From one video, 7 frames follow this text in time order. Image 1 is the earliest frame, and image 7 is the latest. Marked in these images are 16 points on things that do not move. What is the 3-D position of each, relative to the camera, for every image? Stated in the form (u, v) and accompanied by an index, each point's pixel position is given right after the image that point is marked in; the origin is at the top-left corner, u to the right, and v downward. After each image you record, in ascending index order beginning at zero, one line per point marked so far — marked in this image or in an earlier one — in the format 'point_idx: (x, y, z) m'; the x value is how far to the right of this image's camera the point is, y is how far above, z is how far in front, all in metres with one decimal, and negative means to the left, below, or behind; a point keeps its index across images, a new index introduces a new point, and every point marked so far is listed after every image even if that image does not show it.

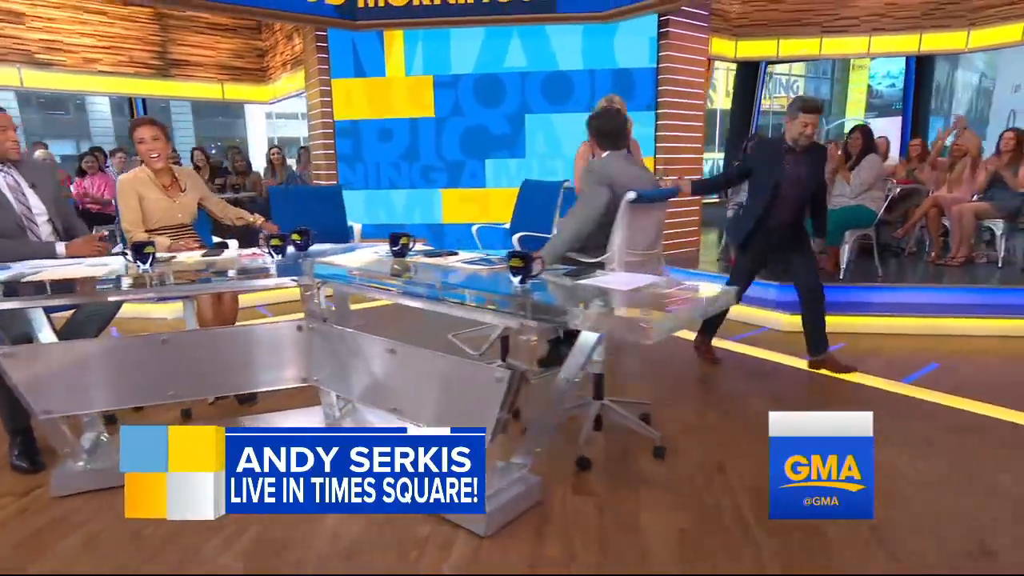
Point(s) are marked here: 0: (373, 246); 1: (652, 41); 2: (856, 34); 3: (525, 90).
0: (-0.9, +0.2, +3.1) m
1: (+1.6, +2.8, +6.1) m
2: (+4.7, +3.4, +7.1) m
3: (+0.2, +2.4, +6.4) m
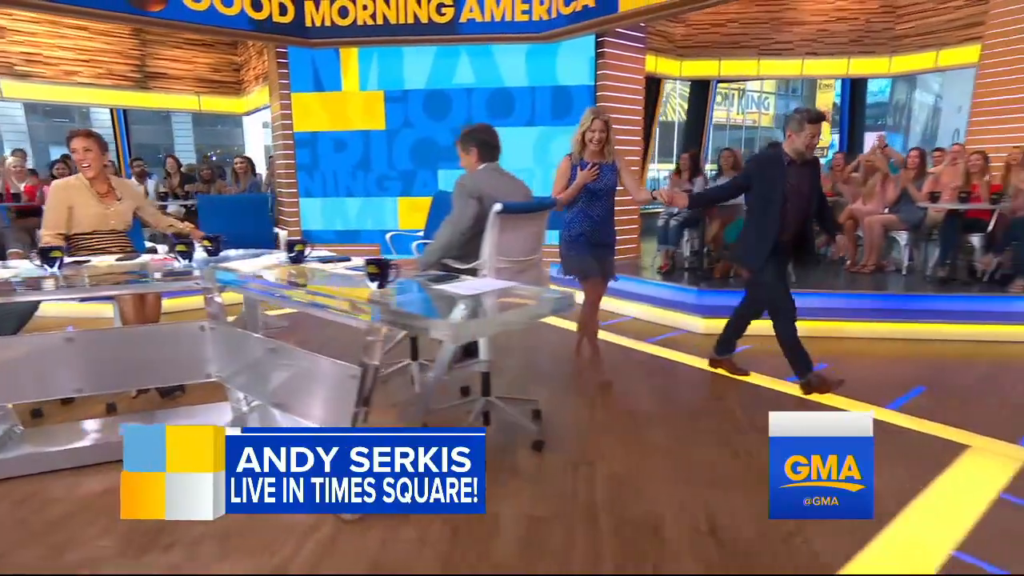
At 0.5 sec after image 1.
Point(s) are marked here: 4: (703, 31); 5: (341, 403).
0: (-1.5, +0.2, +3.3) m
1: (+0.9, +2.7, +6.3) m
2: (+4.0, +3.3, +7.5) m
3: (-0.5, +2.3, +6.7) m
4: (+2.7, +3.5, +7.2) m
5: (-0.8, -0.5, +2.4) m
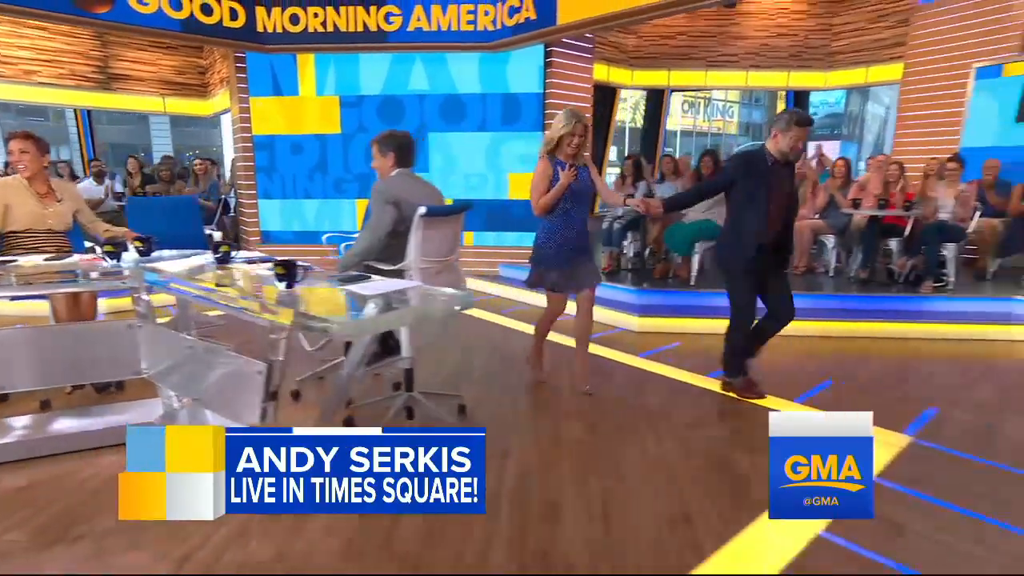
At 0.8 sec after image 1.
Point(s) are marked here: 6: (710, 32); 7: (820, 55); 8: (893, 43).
0: (-2.0, +0.2, +3.4) m
1: (+0.3, +2.7, +6.5) m
2: (+3.3, +3.2, +7.8) m
3: (-1.1, +2.3, +6.8) m
4: (+2.0, +3.5, +7.5) m
5: (-1.2, -0.5, +2.5) m
6: (+2.9, +3.7, +7.6) m
7: (+4.5, +3.4, +7.7) m
8: (+5.0, +3.2, +7.0) m
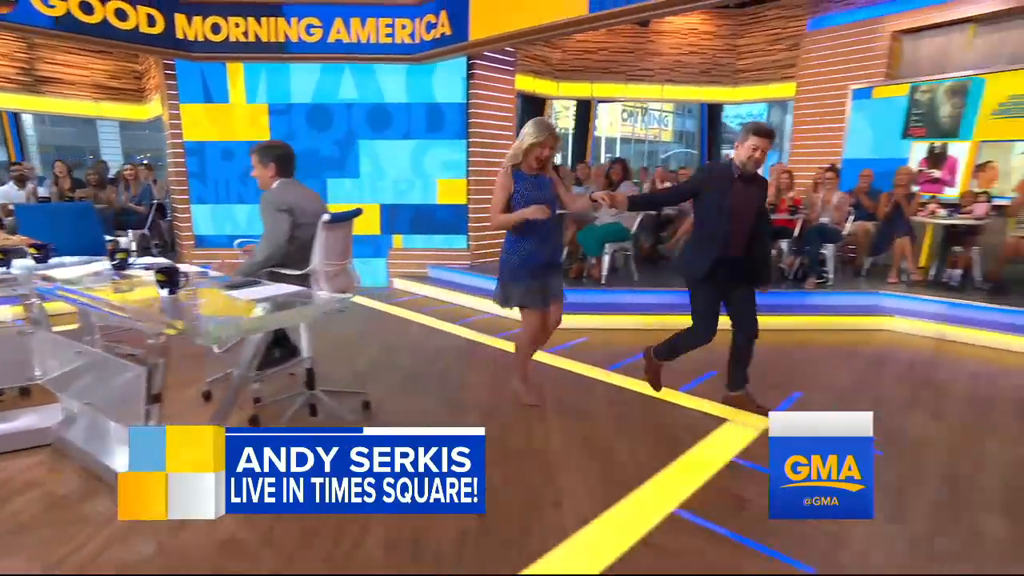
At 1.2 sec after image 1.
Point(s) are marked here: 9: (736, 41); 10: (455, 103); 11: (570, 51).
0: (-2.6, +0.2, +3.4) m
1: (-0.6, +2.7, +6.8) m
2: (+2.2, +3.2, +8.3) m
3: (-2.1, +2.2, +6.9) m
4: (+1.0, +3.5, +7.9) m
5: (-1.8, -0.5, +2.6) m
6: (+1.8, +3.7, +8.1) m
7: (+3.4, +3.4, +8.3) m
8: (+4.0, +3.2, +7.7) m
9: (+3.5, +3.8, +8.1) m
10: (-0.7, +2.4, +6.8) m
11: (+0.9, +3.5, +7.9) m
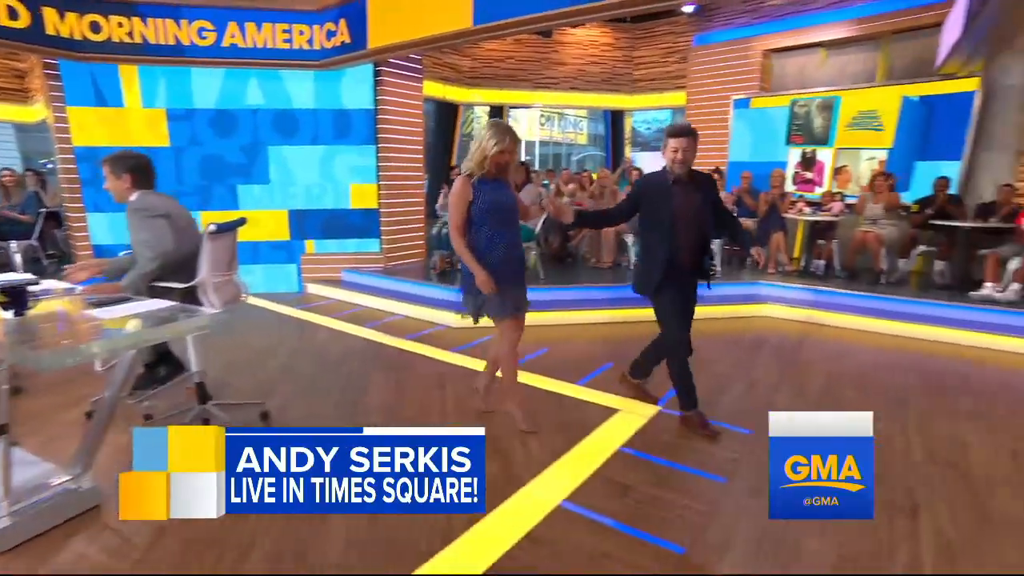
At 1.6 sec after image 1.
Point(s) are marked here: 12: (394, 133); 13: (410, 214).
0: (-3.3, +0.1, +3.2) m
1: (-1.8, +2.6, +6.8) m
2: (+0.8, +3.2, +8.7) m
3: (-3.3, +2.1, +6.7) m
4: (-0.4, +3.4, +8.1) m
5: (-2.3, -0.6, +2.5) m
6: (+0.4, +3.7, +8.4) m
7: (+1.9, +3.4, +8.8) m
8: (+2.6, +3.3, +8.2) m
9: (+2.0, +3.9, +8.7) m
10: (-1.9, +2.3, +6.8) m
11: (-0.5, +3.5, +8.1) m
12: (-1.4, +1.9, +6.5) m
13: (-1.3, +0.9, +6.6) m
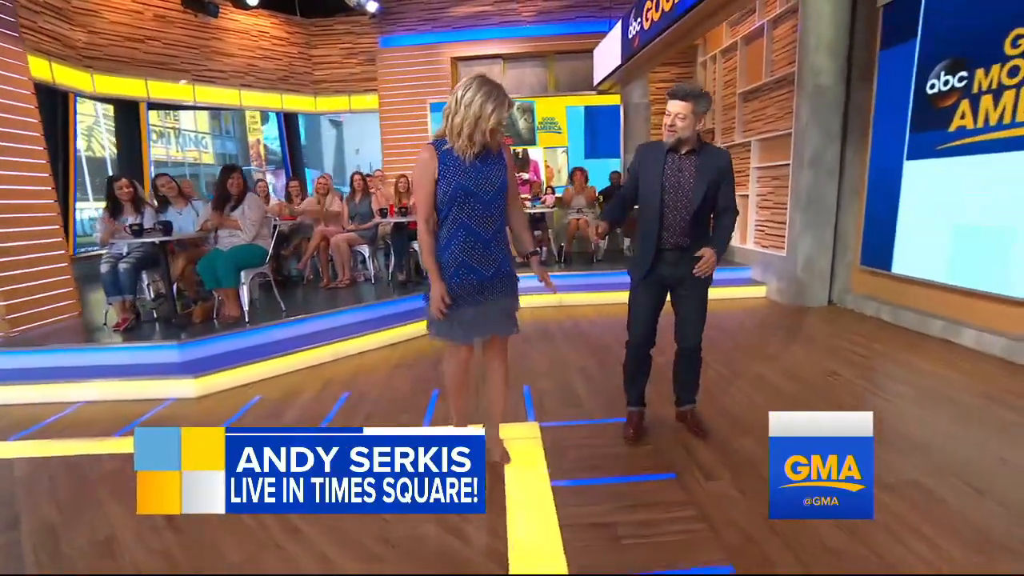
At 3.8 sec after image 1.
0: (-3.4, -0.6, +0.4) m
1: (-4.8, +1.8, +4.1) m
2: (-3.9, +2.7, +7.2) m
3: (-5.8, +1.1, +3.2) m
4: (-4.5, +2.8, +6.0) m
5: (-2.1, -1.1, +0.4) m
6: (-4.1, +3.1, +6.7) m
7: (-3.1, +3.1, +7.9) m
8: (-2.2, +3.1, +7.9) m
9: (-3.0, +3.5, +7.9) m
10: (-4.8, +1.5, +4.1) m
11: (-4.6, +2.8, +5.9) m
12: (-4.1, +1.3, +4.2) m
13: (-3.9, +0.3, +4.4) m
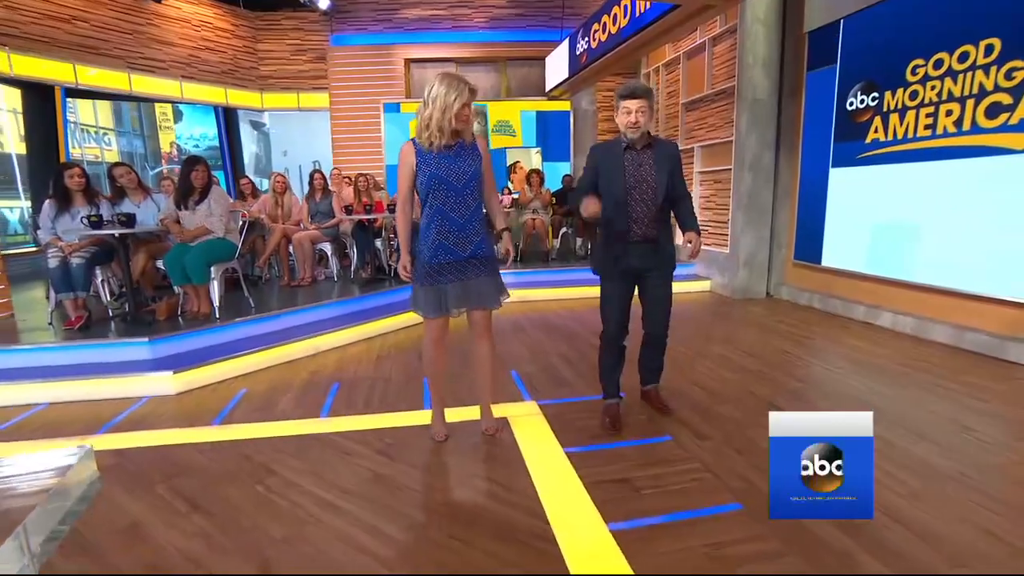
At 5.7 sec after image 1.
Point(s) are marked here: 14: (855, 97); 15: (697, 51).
0: (-3.1, -0.5, +0.1) m
1: (-5.0, +1.8, +3.7) m
2: (-4.5, +2.7, +6.8) m
3: (-5.9, +1.1, +2.6) m
4: (-5.0, +2.8, +5.5) m
5: (-1.8, -1.0, +0.3) m
6: (-4.7, +3.1, +6.3) m
7: (-3.8, +3.1, +7.7) m
8: (-2.9, +3.1, +7.7) m
9: (-3.7, +3.5, +7.6) m
10: (-4.9, +1.5, +3.6) m
11: (-5.0, +2.8, +5.5) m
12: (-4.3, +1.3, +3.8) m
13: (-4.2, +0.3, +4.0) m
14: (+2.8, +1.6, +4.4) m
15: (+2.0, +2.6, +5.9) m
